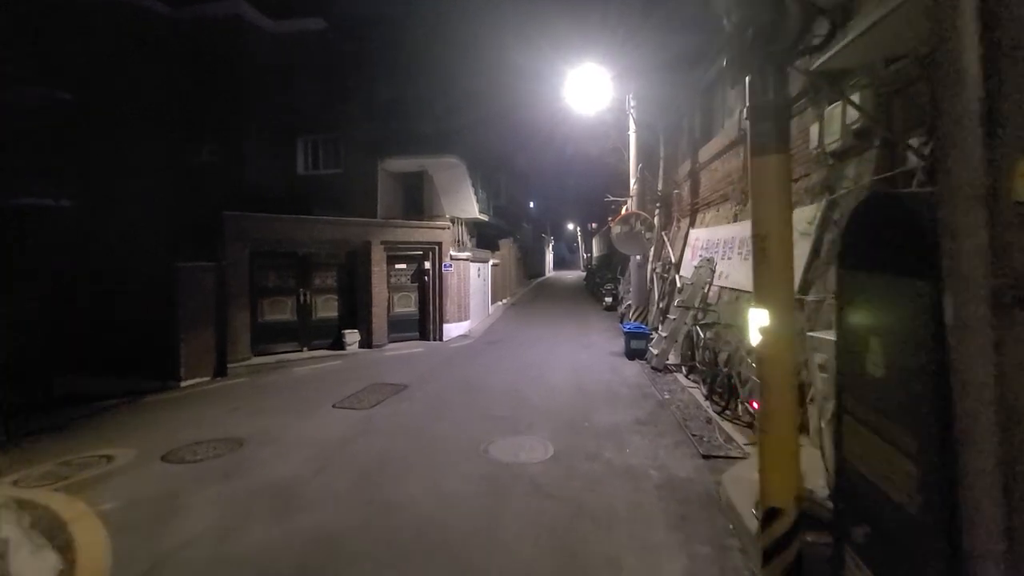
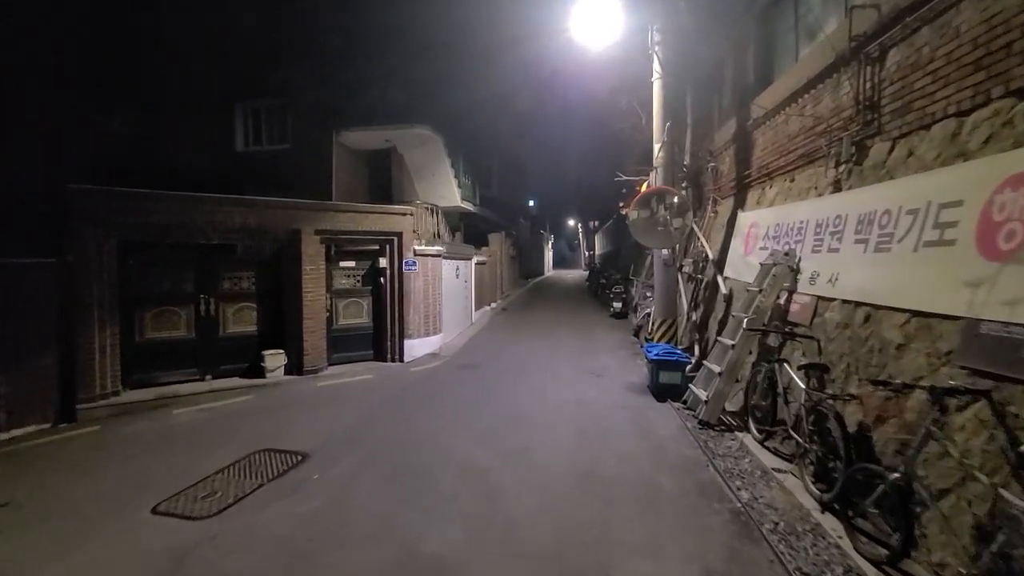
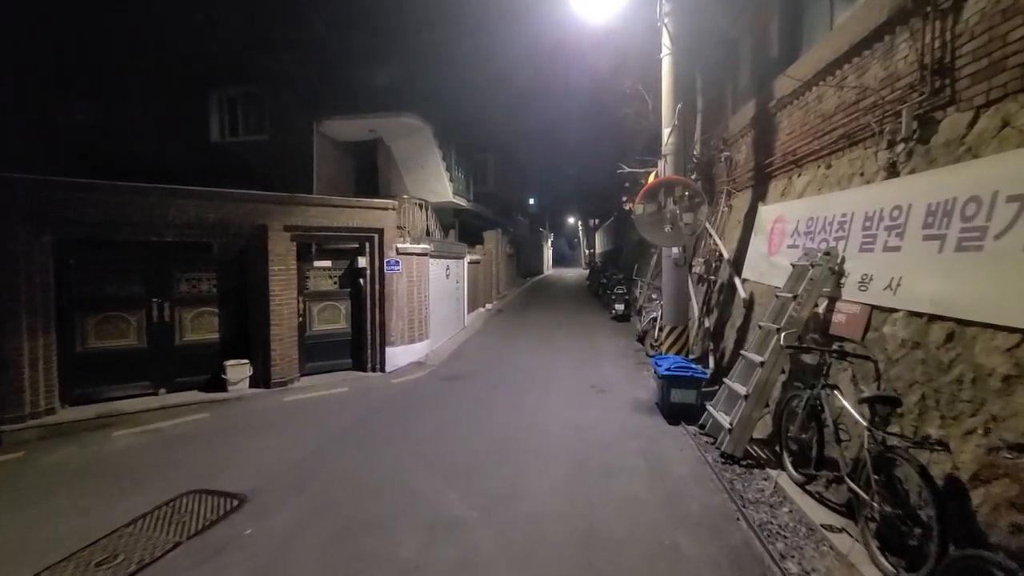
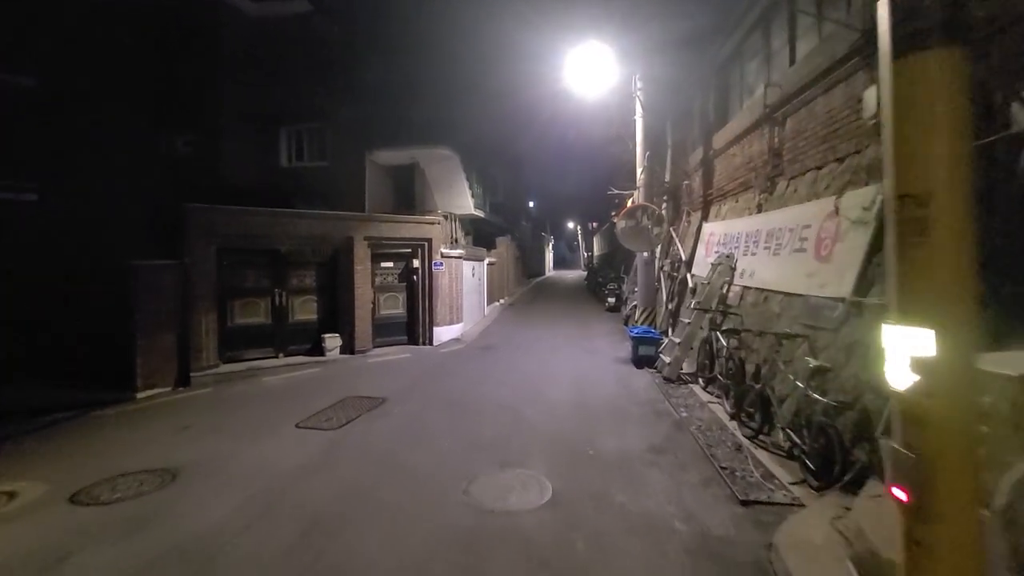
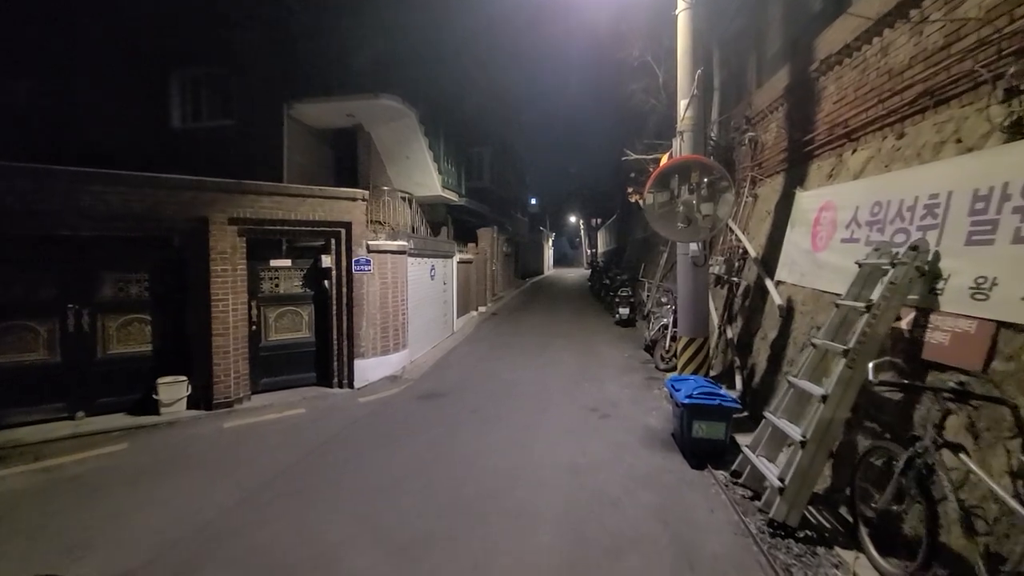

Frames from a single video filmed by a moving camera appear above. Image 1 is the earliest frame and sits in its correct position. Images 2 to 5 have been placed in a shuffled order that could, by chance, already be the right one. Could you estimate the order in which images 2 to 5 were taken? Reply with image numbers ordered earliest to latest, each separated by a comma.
4, 2, 3, 5
